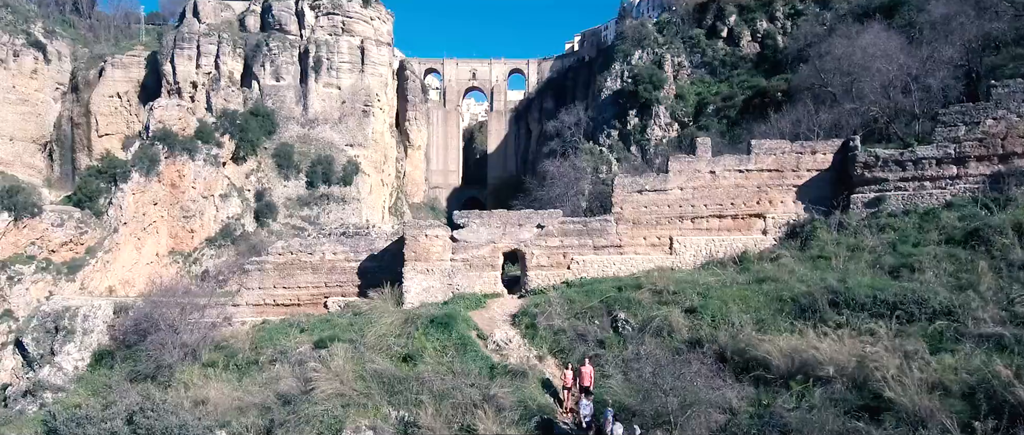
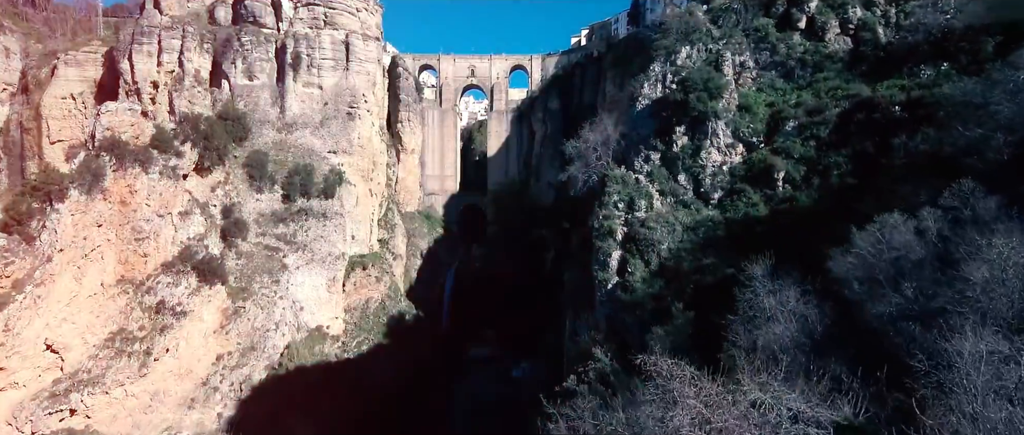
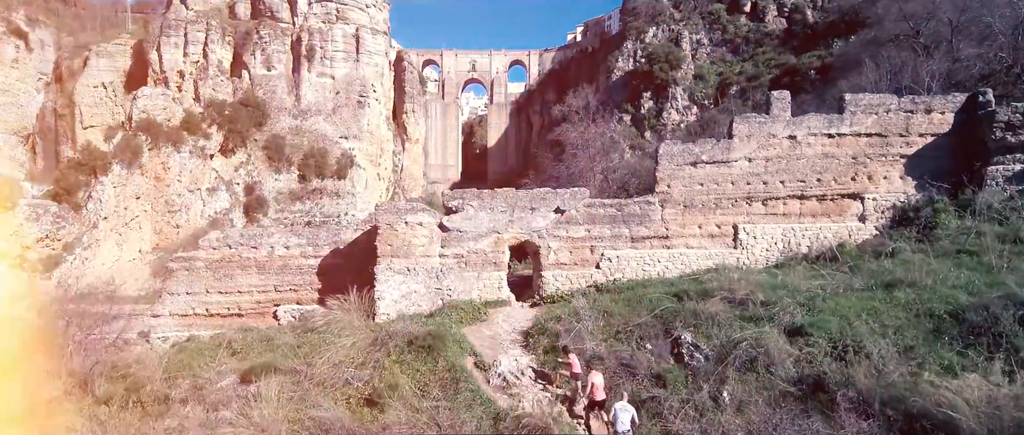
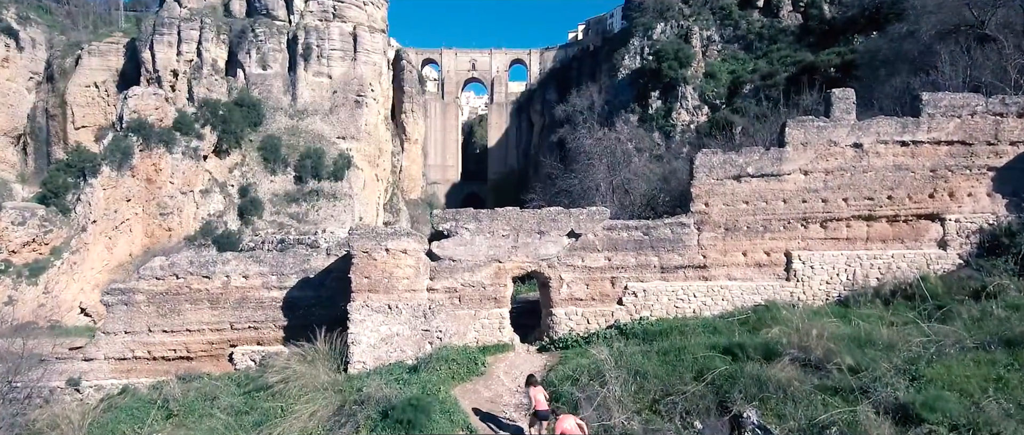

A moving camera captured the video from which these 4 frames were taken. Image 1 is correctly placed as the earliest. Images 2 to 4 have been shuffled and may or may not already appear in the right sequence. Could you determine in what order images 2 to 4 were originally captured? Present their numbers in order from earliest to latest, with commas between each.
3, 4, 2
